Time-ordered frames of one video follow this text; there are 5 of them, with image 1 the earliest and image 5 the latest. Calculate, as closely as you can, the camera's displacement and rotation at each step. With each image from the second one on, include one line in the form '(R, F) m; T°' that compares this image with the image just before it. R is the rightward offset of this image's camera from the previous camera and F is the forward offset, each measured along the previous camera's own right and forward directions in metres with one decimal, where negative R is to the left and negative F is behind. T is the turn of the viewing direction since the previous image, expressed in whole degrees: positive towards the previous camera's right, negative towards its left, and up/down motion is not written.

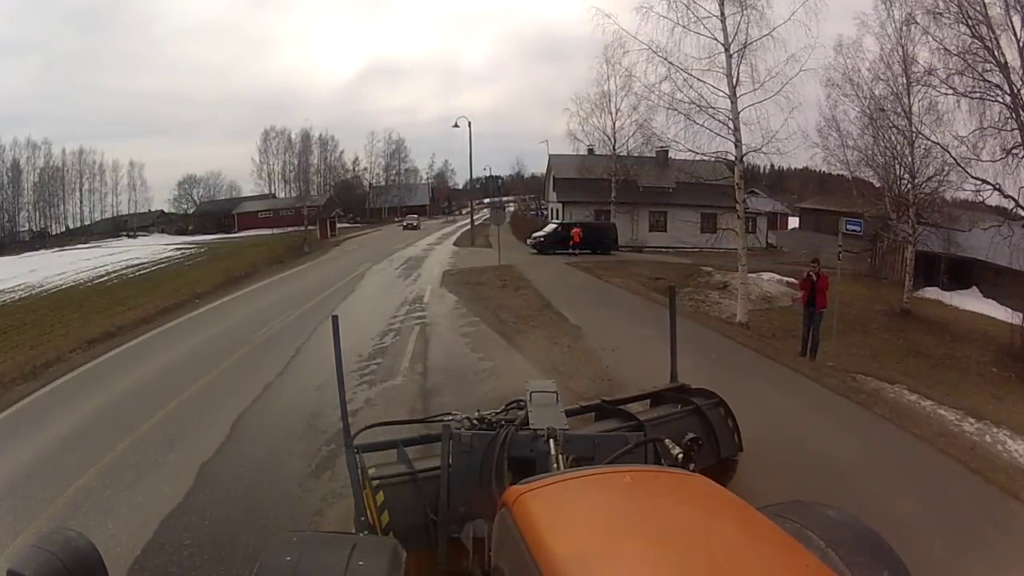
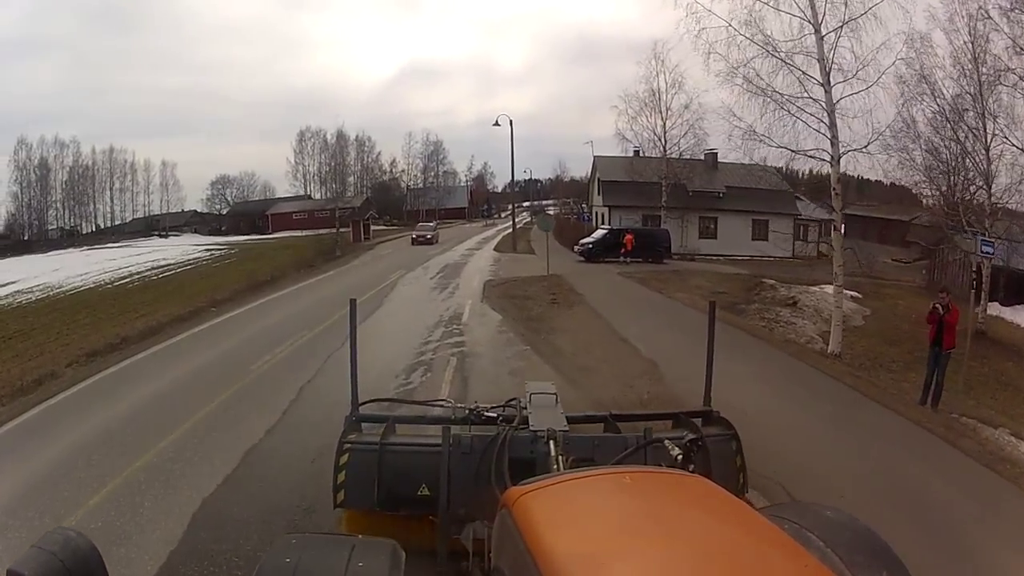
(+0.2, +0.7) m; -4°
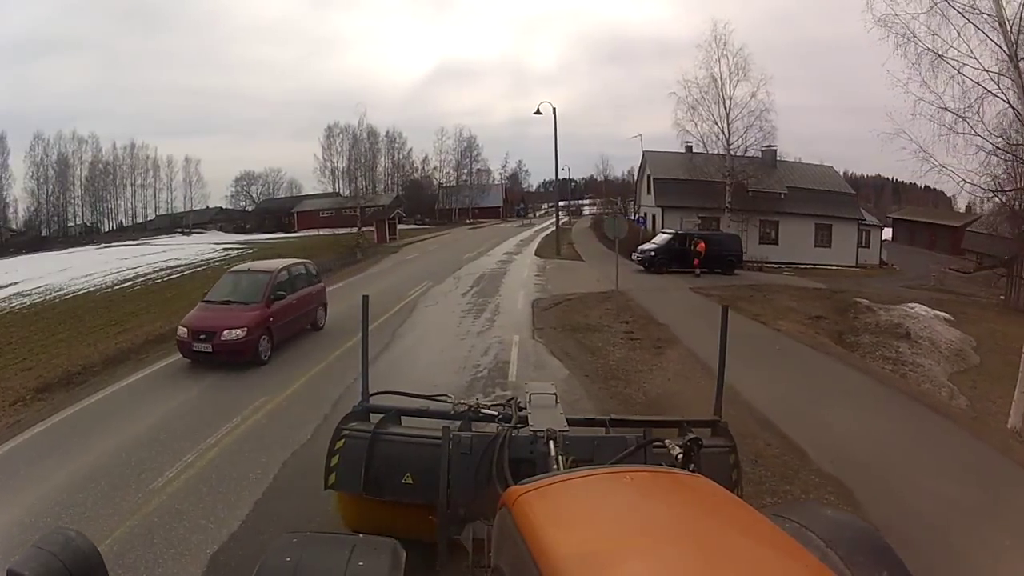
(-0.3, +0.7) m; -2°
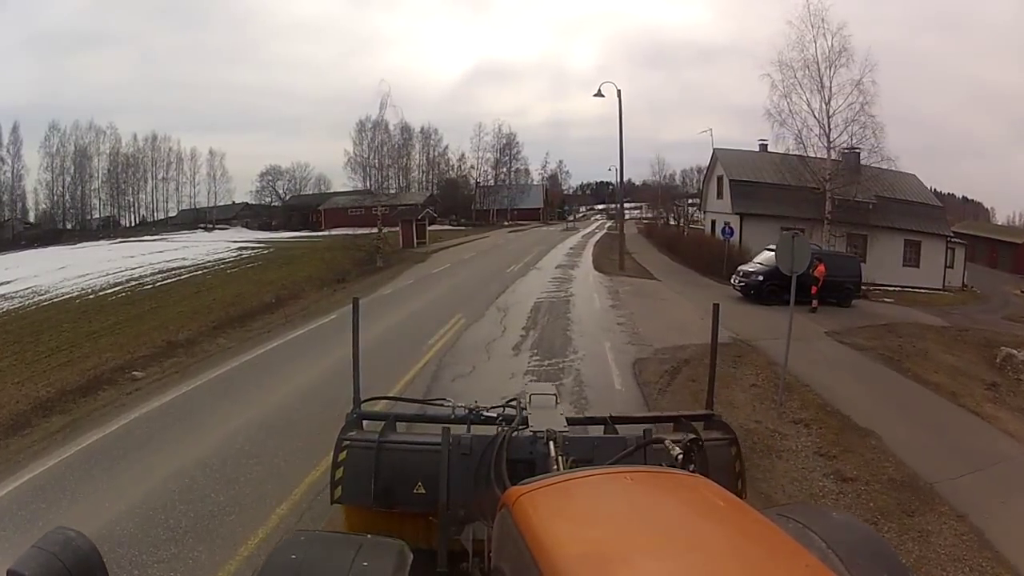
(-0.5, +0.7) m; -1°
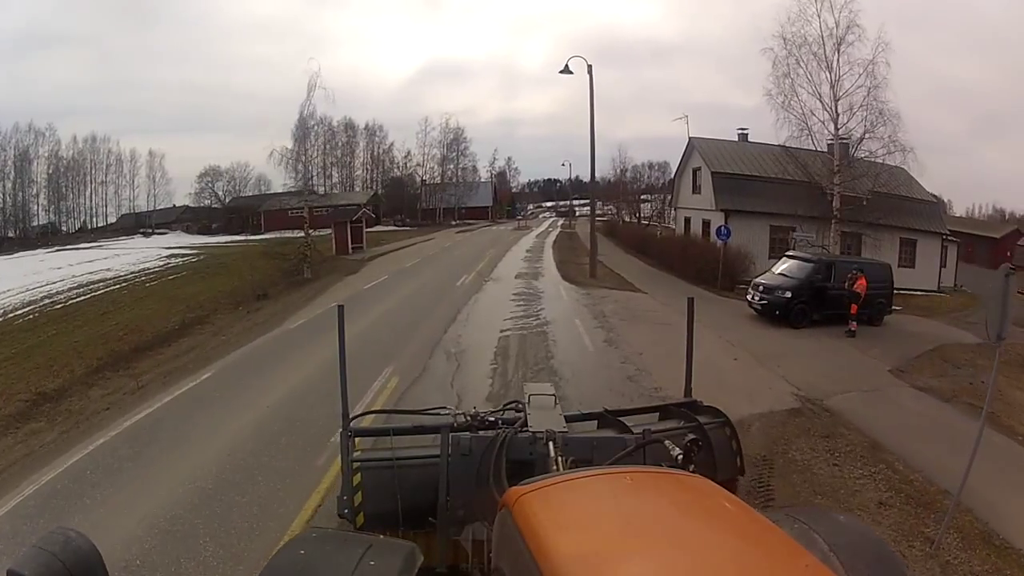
(+0.1, 0.0) m; +3°
